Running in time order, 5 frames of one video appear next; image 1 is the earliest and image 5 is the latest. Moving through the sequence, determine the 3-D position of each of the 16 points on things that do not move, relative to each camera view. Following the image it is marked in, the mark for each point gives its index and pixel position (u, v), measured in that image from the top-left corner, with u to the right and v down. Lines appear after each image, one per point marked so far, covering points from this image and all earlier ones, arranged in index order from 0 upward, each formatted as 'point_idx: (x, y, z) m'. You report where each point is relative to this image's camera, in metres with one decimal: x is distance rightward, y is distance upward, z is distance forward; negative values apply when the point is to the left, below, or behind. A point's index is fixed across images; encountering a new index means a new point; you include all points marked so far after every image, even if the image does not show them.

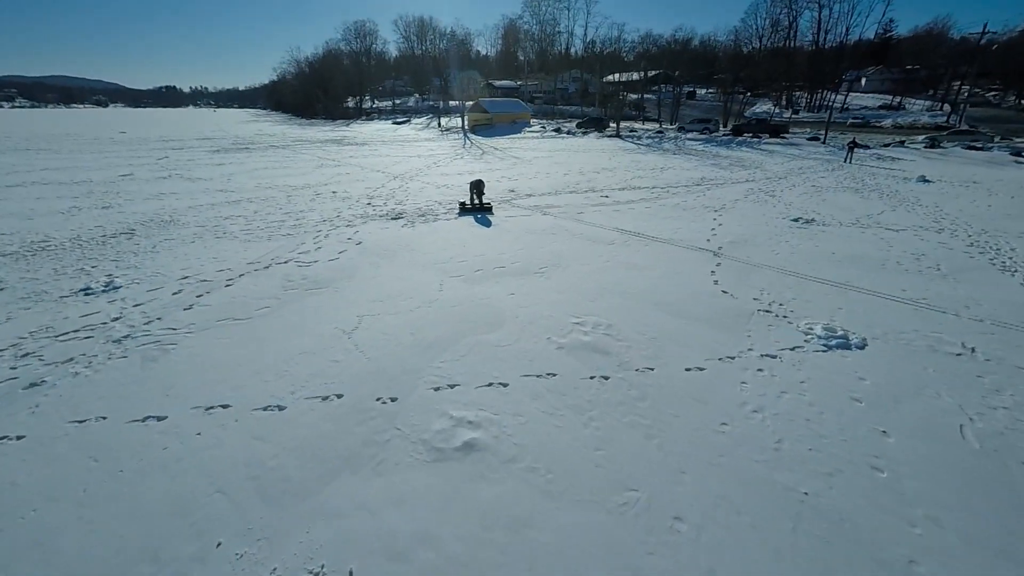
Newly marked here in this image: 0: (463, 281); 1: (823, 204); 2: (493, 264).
0: (-0.8, +0.1, +7.1) m
1: (+9.4, +2.6, +12.9) m
2: (-0.4, +0.4, +7.8) m
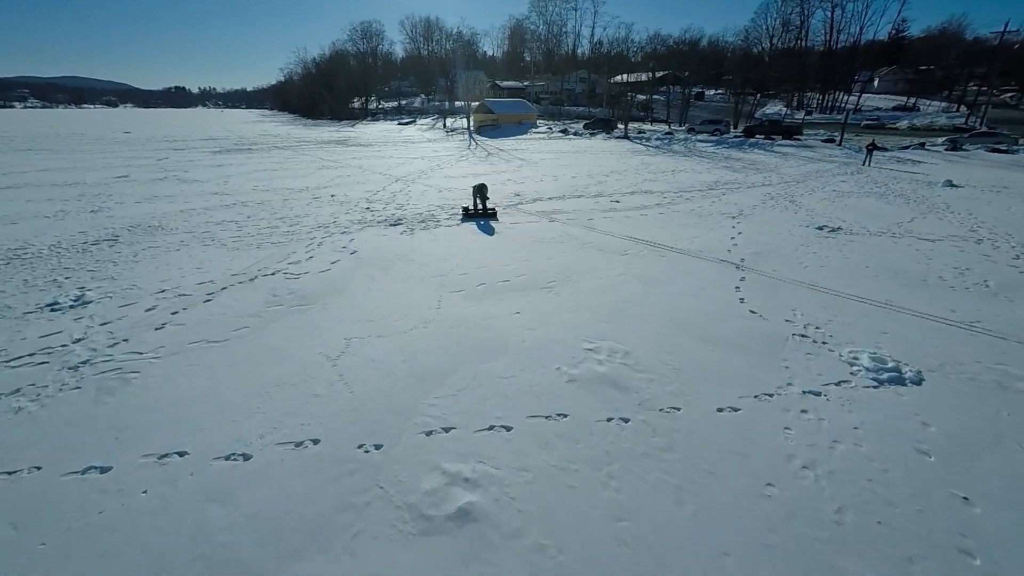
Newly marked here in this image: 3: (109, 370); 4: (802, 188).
0: (-0.7, -0.2, +6.4) m
1: (+9.6, +2.2, +12.2) m
2: (-0.3, +0.2, +7.1) m
3: (-4.4, -0.9, +4.7) m
4: (+10.7, +3.7, +15.7) m
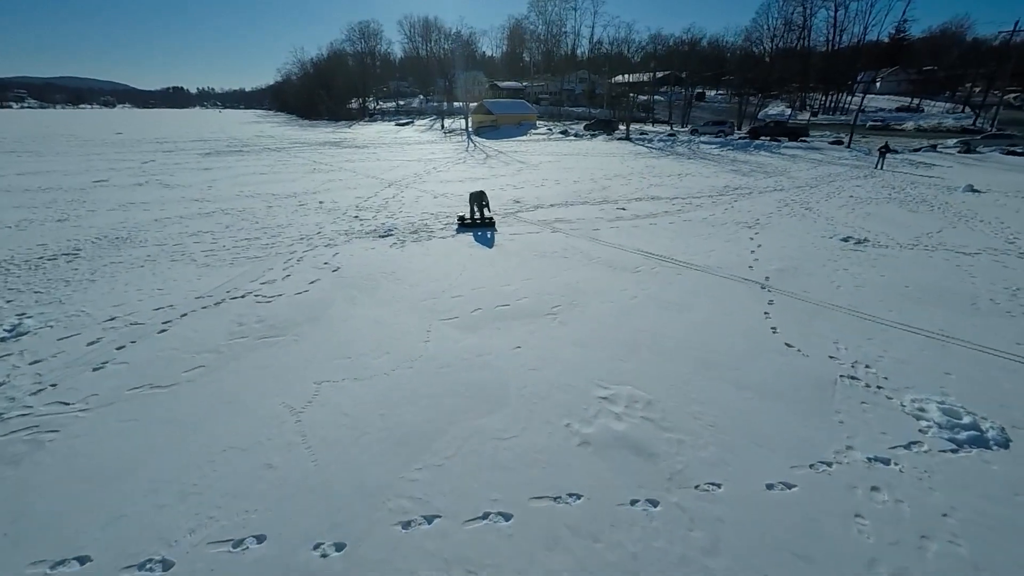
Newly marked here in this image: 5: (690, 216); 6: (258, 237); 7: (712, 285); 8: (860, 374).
0: (-0.7, -0.5, +5.6) m
1: (+9.6, +1.9, +11.4) m
2: (-0.3, -0.2, +6.3) m
3: (-4.4, -1.3, +3.9) m
4: (+10.7, +3.3, +14.9) m
5: (+4.8, +2.0, +11.6) m
6: (-5.7, +1.1, +9.5) m
7: (+3.3, +0.1, +7.0) m
8: (+3.8, -0.9, +4.7) m
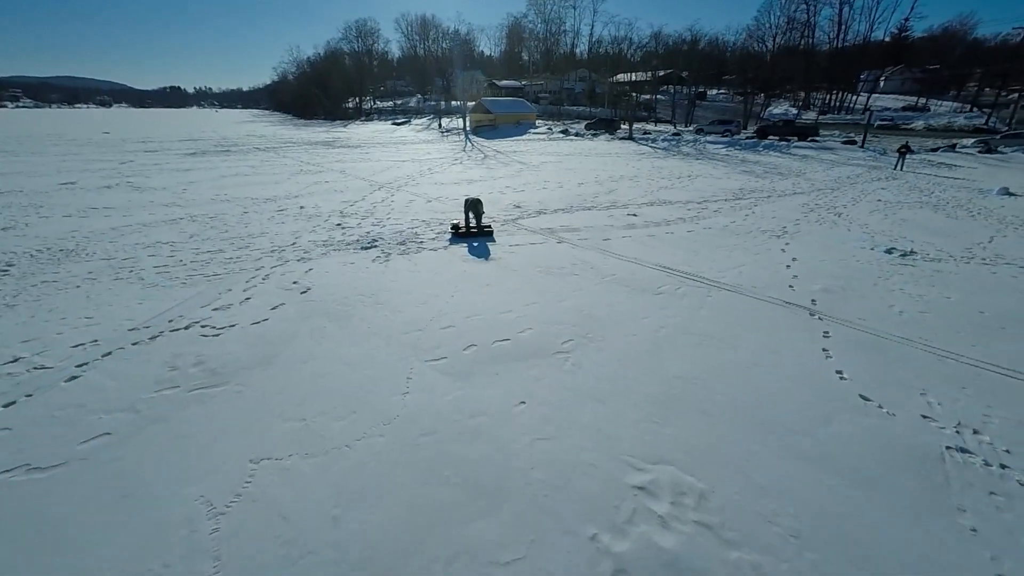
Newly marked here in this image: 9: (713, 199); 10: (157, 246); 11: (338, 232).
0: (-0.7, -0.9, +4.5) m
1: (+9.6, +1.5, +10.3) m
2: (-0.3, -0.6, +5.2) m
3: (-4.4, -1.6, +2.7) m
4: (+10.6, +3.0, +13.8) m
5: (+4.8, +1.6, +10.4) m
6: (-5.7, +0.8, +8.3) m
7: (+3.3, -0.3, +5.8) m
8: (+3.9, -1.3, +3.6) m
9: (+6.2, +2.7, +13.2) m
10: (-7.1, +0.8, +8.5) m
11: (-3.9, +1.2, +9.5) m
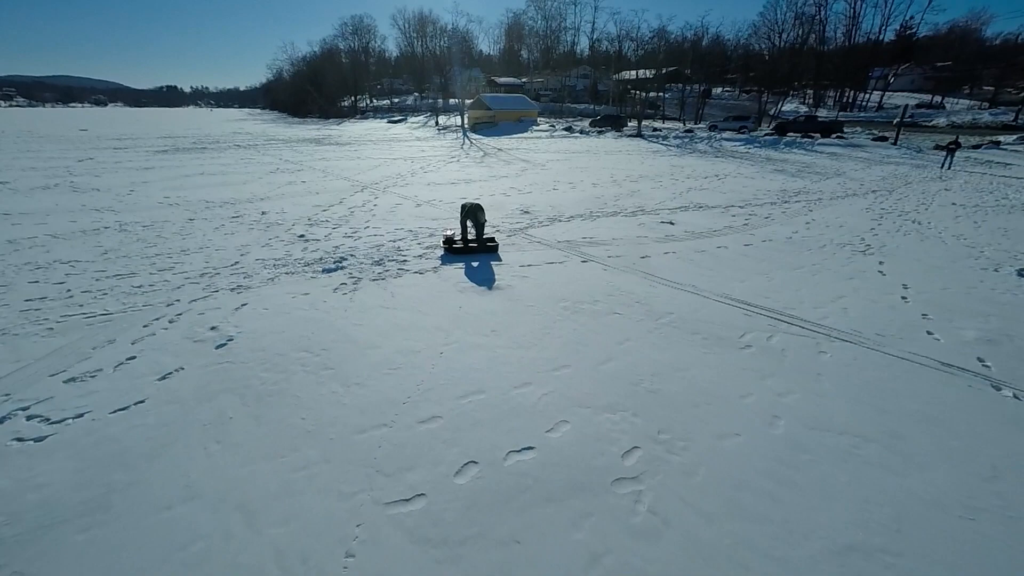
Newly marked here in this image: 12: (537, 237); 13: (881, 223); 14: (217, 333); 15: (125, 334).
0: (-0.5, -1.4, +2.4) m
1: (+9.7, +1.0, +8.2) m
2: (-0.1, -1.1, +3.1) m
3: (-4.2, -2.2, +0.6) m
4: (+10.8, +2.4, +11.8) m
5: (+5.0, +1.1, +8.4) m
6: (-5.5, +0.2, +6.2) m
7: (+3.5, -0.8, +3.8) m
8: (+4.0, -1.8, +1.5) m
9: (+6.4, +2.2, +11.1) m
10: (-6.9, +0.3, +6.4) m
11: (-3.7, +0.7, +7.4) m
12: (+0.5, +0.9, +7.8) m
13: (+8.1, +1.4, +9.2) m
14: (-3.2, -0.5, +4.5) m
15: (-4.1, -0.5, +4.5) m
